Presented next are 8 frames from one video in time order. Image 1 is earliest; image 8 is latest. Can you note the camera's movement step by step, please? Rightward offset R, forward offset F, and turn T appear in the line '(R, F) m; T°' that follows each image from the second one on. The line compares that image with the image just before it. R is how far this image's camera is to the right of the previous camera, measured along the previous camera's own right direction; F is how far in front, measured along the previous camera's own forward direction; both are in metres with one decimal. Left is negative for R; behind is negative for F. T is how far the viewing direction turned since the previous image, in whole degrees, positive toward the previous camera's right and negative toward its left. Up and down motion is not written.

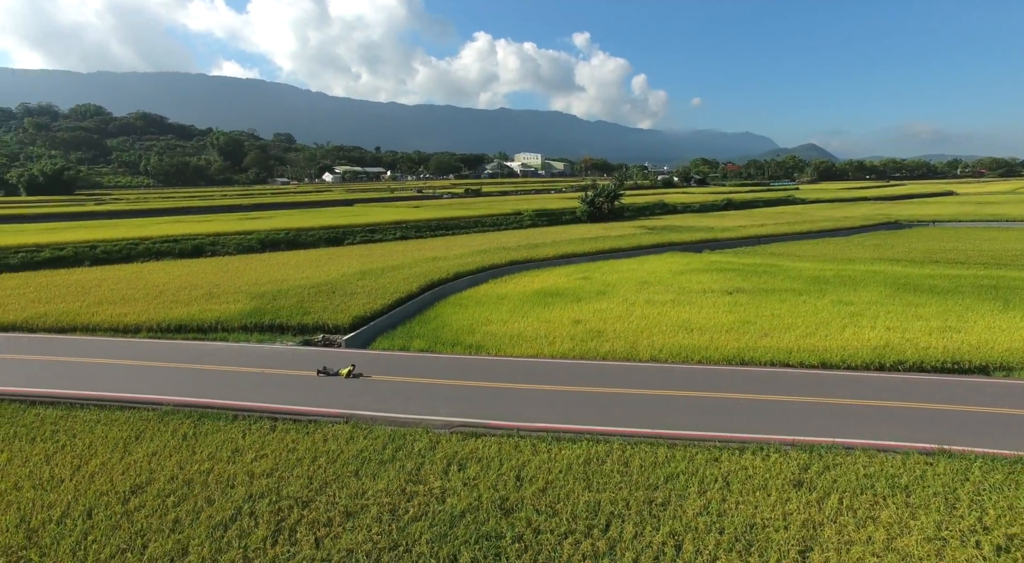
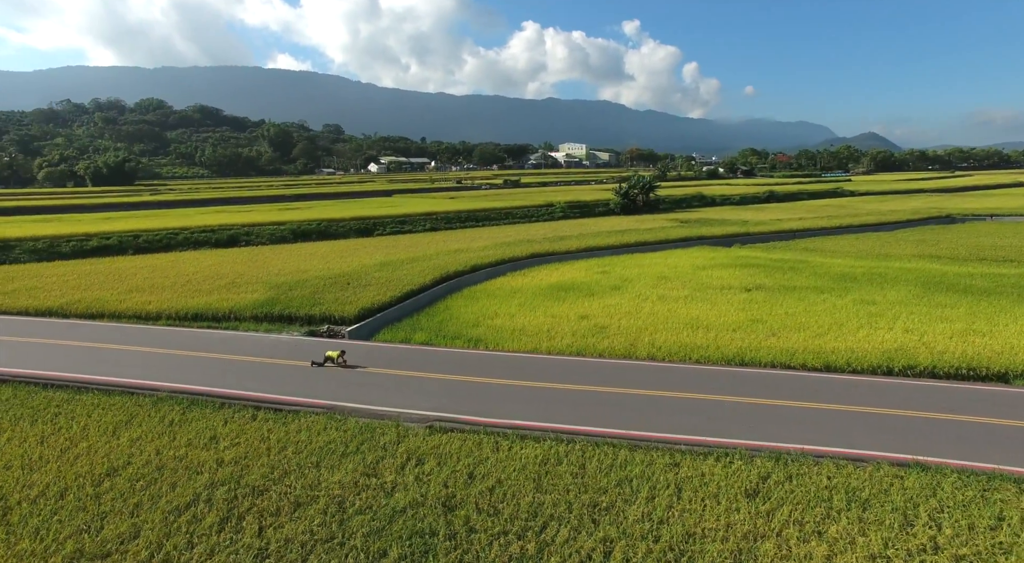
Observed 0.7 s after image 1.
(+1.2, +0.1) m; -5°
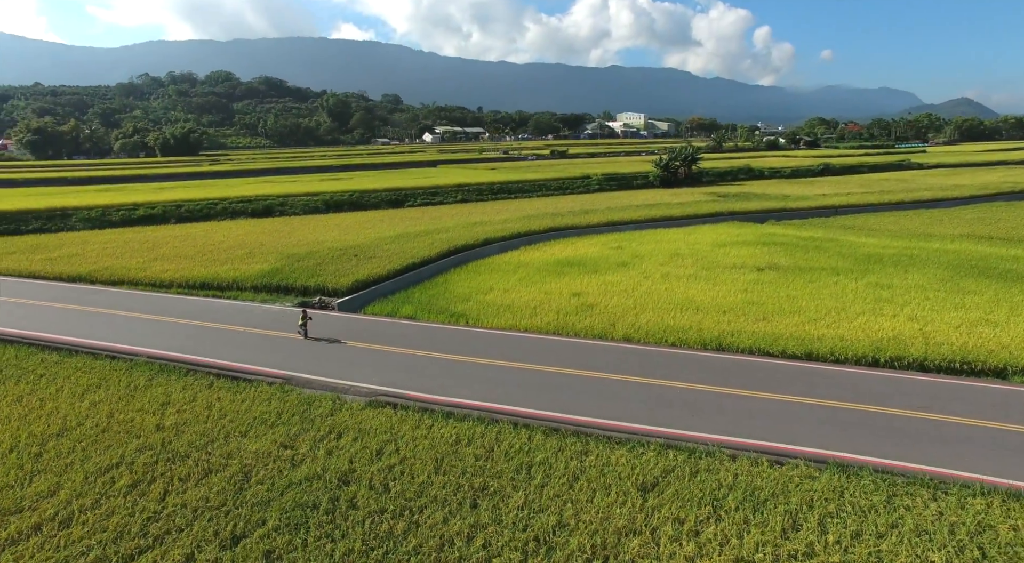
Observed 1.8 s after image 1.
(+2.0, +0.2) m; -6°
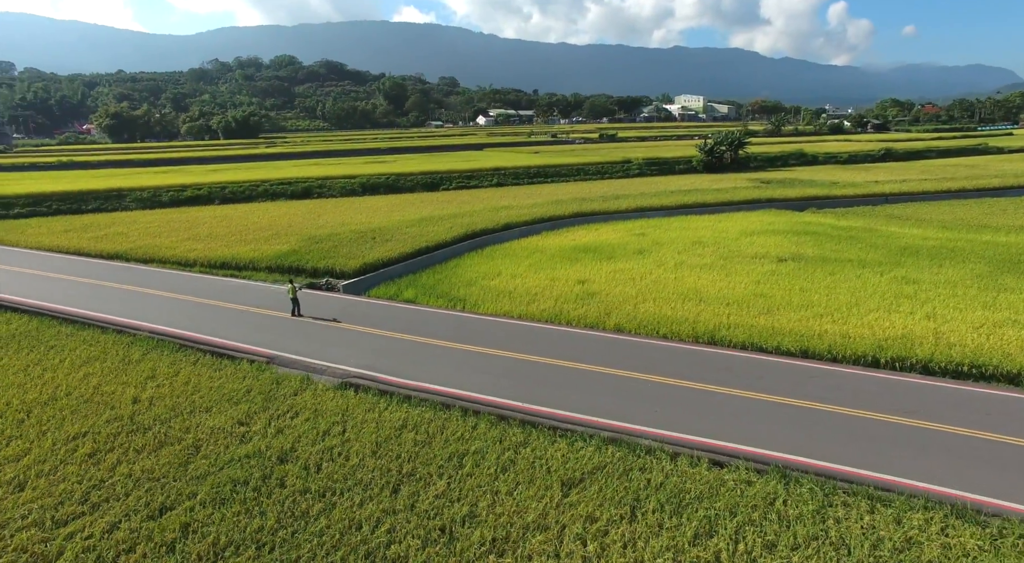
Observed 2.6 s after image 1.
(+1.5, +0.2) m; -6°
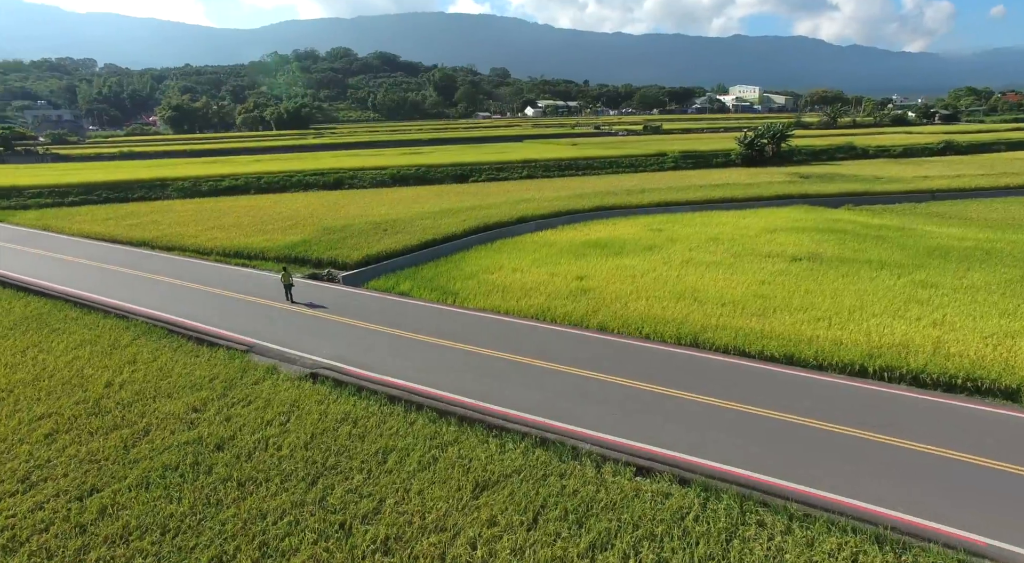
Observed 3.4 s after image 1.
(+1.6, +0.2) m; -5°
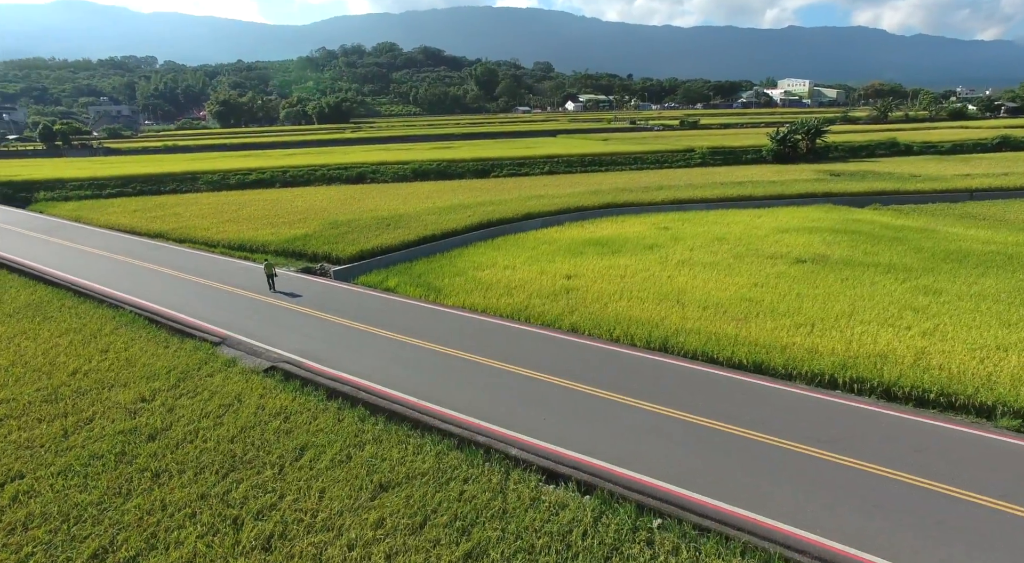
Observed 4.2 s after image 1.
(+1.6, +0.2) m; -4°
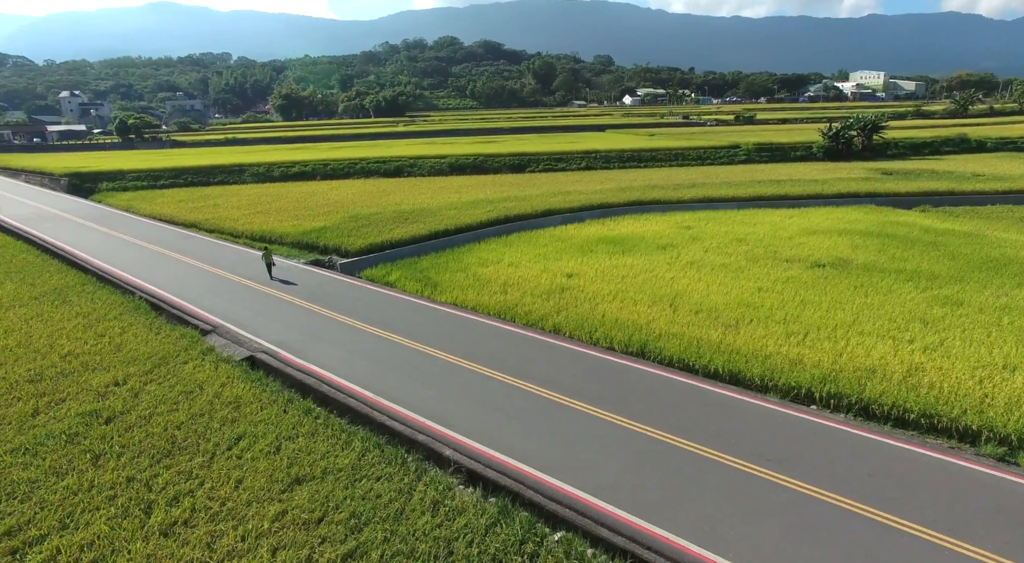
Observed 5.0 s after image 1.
(+1.6, +0.2) m; -6°
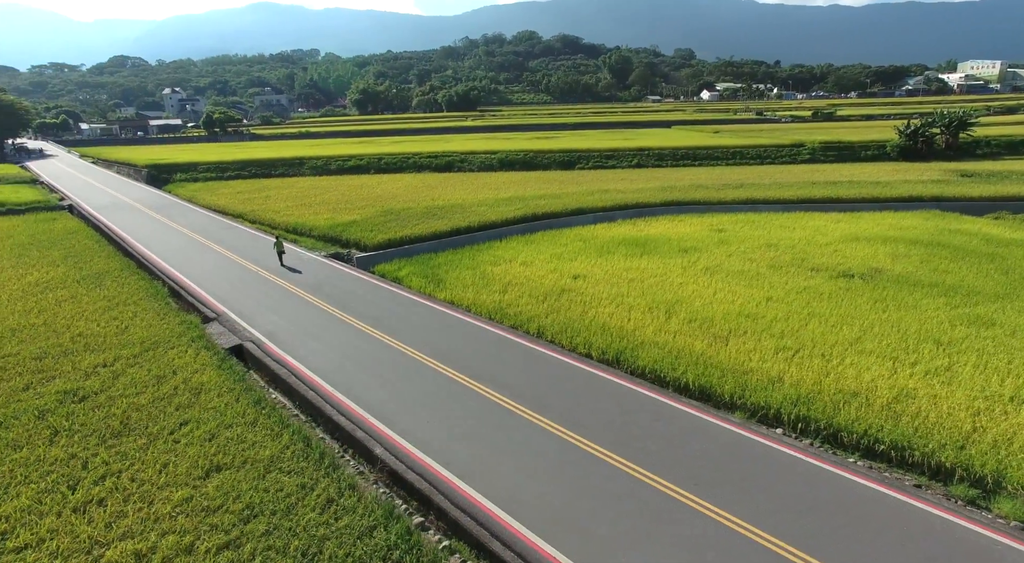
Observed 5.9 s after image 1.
(+1.9, +0.3) m; -7°
